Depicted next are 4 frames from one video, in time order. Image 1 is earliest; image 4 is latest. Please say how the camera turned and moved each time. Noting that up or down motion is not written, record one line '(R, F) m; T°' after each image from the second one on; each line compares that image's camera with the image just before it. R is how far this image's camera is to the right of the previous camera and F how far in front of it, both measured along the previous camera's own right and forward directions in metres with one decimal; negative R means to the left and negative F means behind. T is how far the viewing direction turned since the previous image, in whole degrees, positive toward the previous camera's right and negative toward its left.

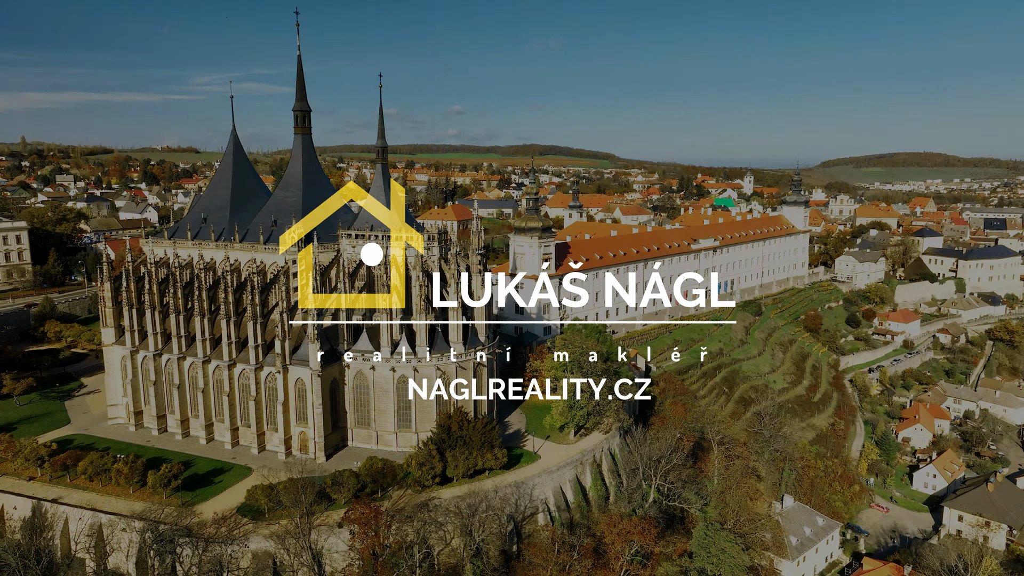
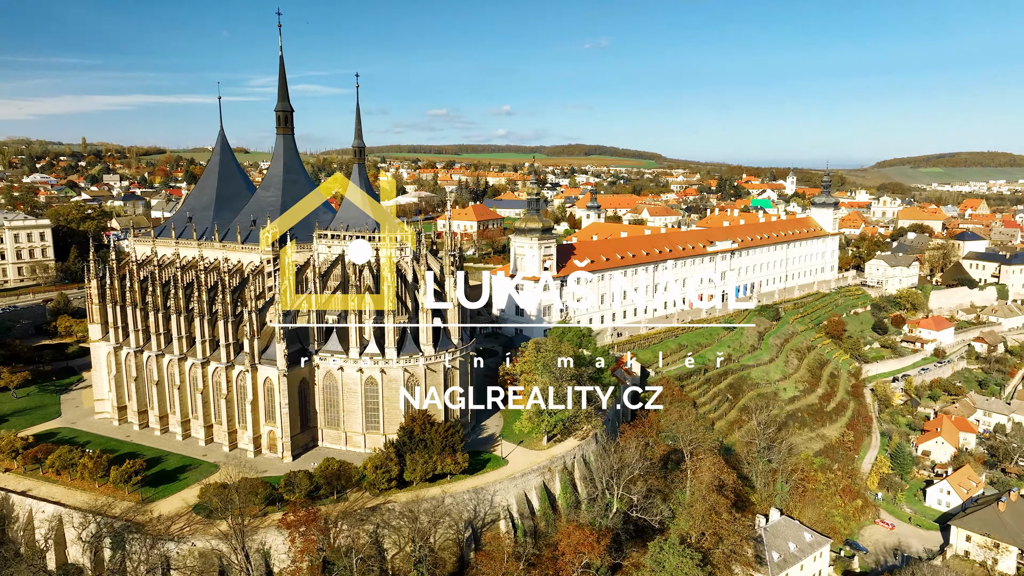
(+3.8, +0.7) m; -4°
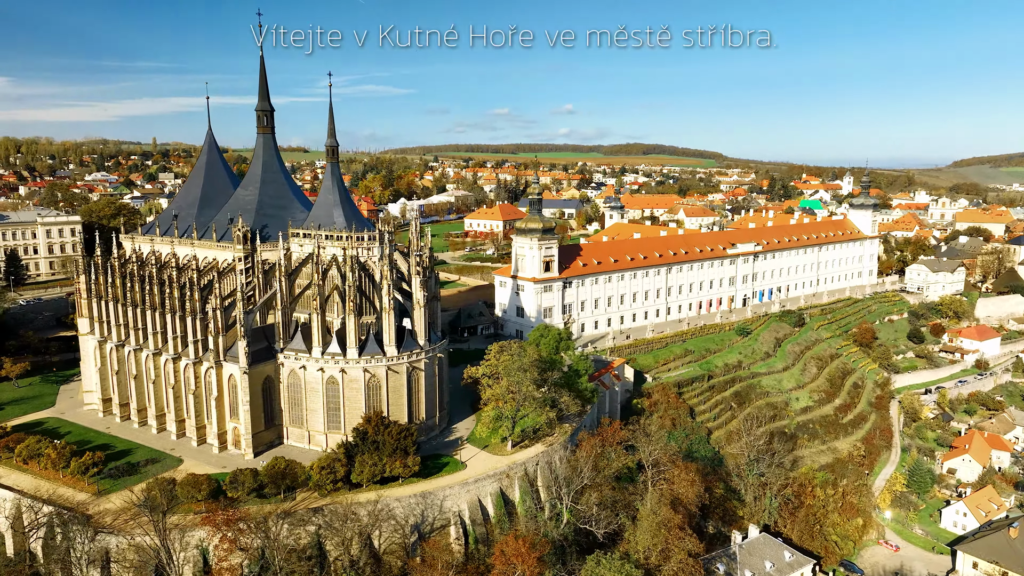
(+4.7, +0.9) m; -5°
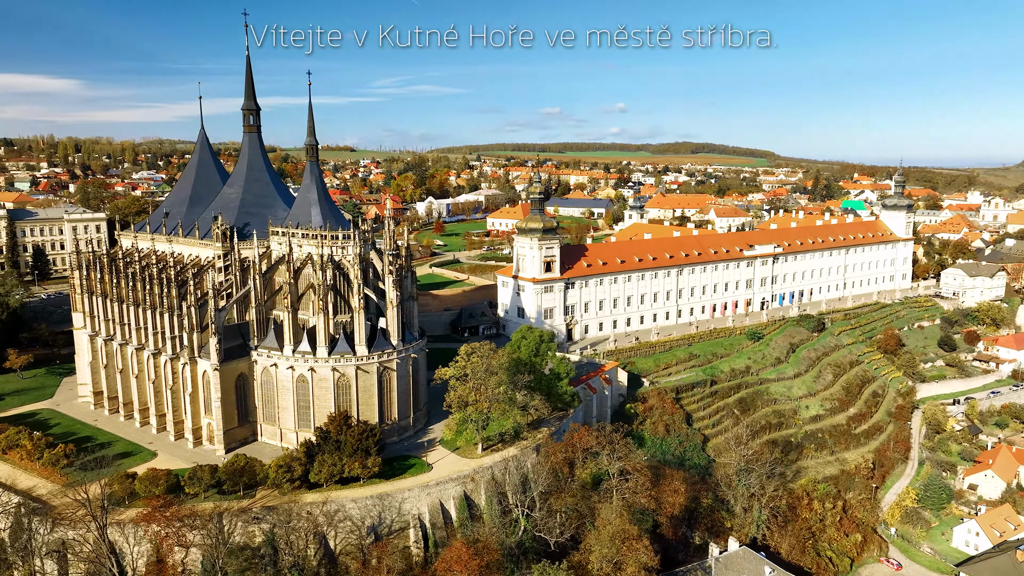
(+3.8, +0.7) m; -4°
